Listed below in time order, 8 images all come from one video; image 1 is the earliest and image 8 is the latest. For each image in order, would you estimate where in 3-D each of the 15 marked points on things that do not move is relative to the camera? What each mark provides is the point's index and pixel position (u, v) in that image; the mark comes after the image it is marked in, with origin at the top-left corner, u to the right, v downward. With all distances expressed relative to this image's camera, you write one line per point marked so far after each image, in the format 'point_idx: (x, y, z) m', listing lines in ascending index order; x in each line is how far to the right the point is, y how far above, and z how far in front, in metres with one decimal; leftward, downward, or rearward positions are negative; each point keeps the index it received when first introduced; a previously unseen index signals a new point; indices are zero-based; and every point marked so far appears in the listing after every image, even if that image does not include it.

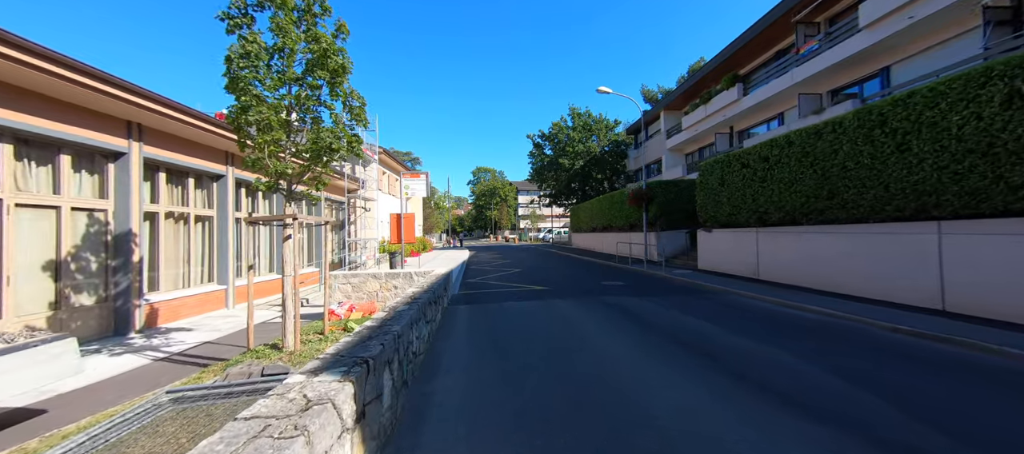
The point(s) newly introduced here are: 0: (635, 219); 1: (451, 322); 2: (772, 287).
0: (+6.0, +0.4, +18.1) m
1: (-1.2, -1.9, +7.8) m
2: (+6.6, -1.5, +9.7) m
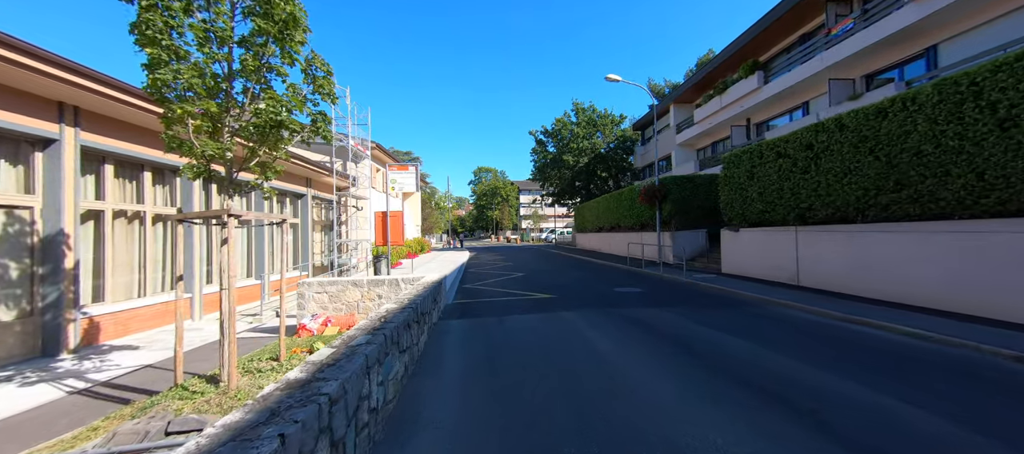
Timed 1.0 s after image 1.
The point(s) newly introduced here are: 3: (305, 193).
0: (+6.1, +0.4, +16.8) m
1: (-1.2, -1.9, +6.5) m
2: (+6.7, -1.5, +8.4) m
3: (-8.8, +1.5, +15.8) m
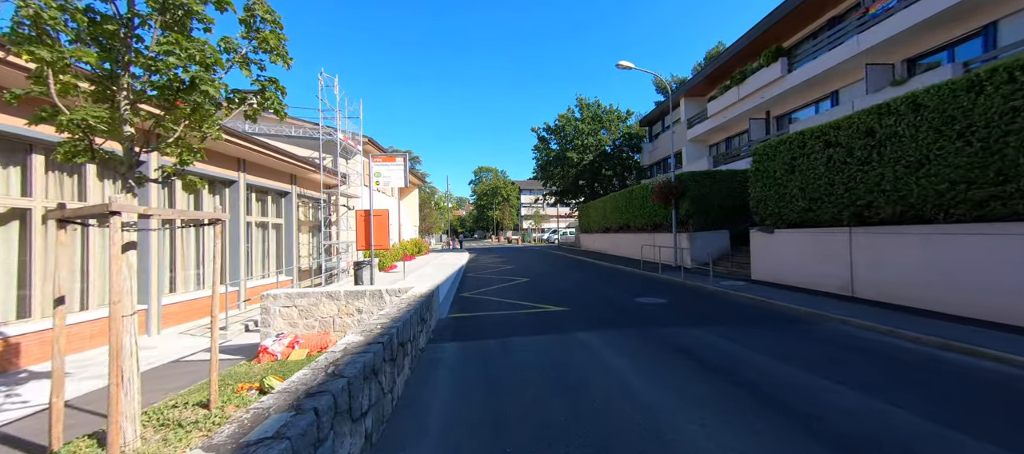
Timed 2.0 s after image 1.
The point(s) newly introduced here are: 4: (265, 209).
0: (+6.2, +0.4, +15.5) m
1: (-1.1, -1.9, +5.2) m
2: (+6.8, -1.5, +7.0) m
3: (-8.7, +1.4, +14.5) m
4: (-9.0, +0.7, +13.6) m
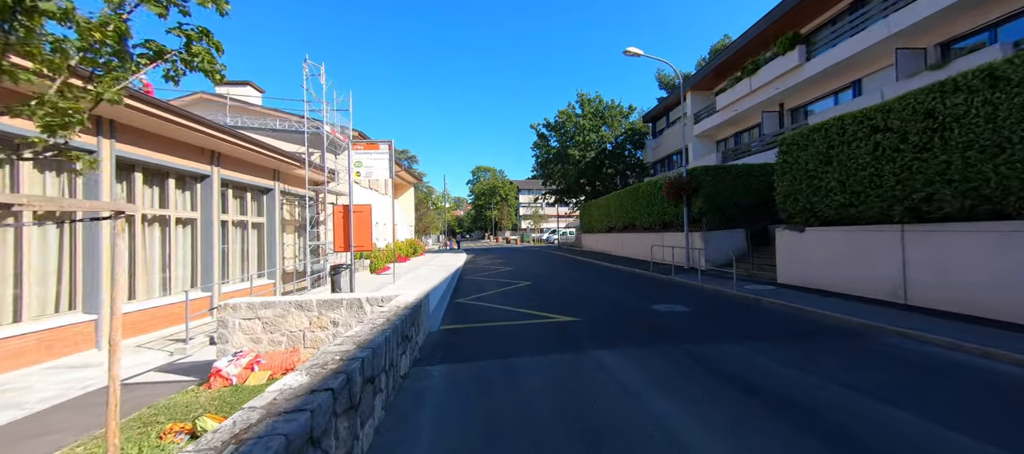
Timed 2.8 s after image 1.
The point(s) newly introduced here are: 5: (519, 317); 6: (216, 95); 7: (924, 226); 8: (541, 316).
0: (+6.2, +0.4, +14.5) m
1: (-1.0, -1.9, +4.1) m
2: (+6.8, -1.5, +6.1) m
3: (-8.7, +1.5, +13.5) m
4: (-9.0, +0.7, +12.6) m
5: (+0.2, -1.8, +7.3) m
6: (-12.7, +5.6, +16.1) m
7: (+6.9, 0.0, +6.3) m
8: (+0.6, -1.7, +7.3) m
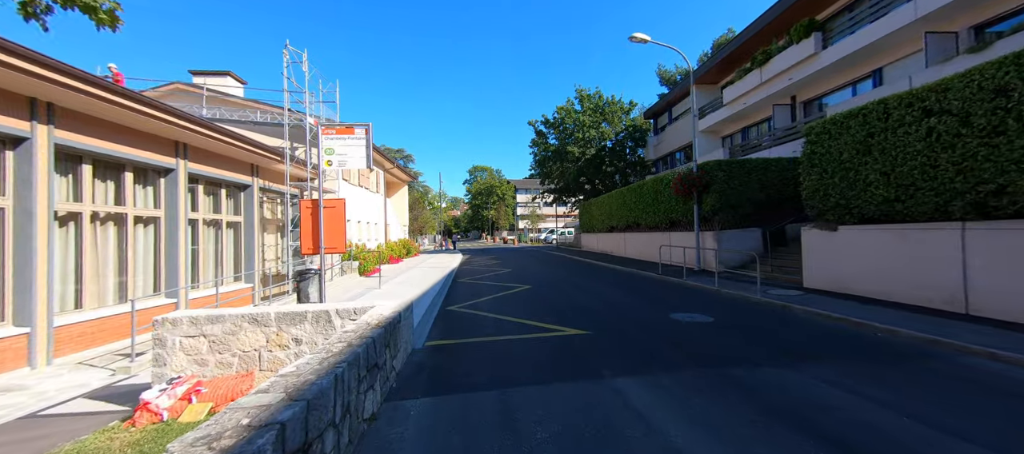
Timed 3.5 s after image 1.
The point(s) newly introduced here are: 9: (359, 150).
0: (+6.1, +0.4, +13.6) m
1: (-1.1, -1.8, +3.2) m
2: (+6.8, -1.4, +5.2) m
3: (-8.8, +1.5, +12.5) m
4: (-9.1, +0.7, +11.5) m
5: (+0.1, -1.7, +6.3) m
6: (-12.8, +5.7, +15.0) m
7: (+6.9, 0.0, +5.4) m
8: (+0.5, -1.7, +6.4) m
9: (-2.4, +1.2, +5.8) m
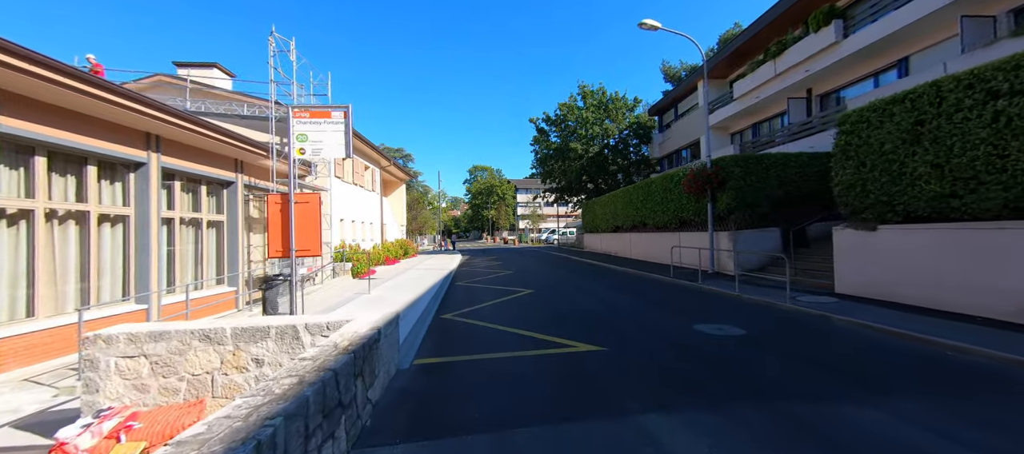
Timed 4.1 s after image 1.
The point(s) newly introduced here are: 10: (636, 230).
0: (+6.1, +0.5, +12.8) m
1: (-1.0, -1.8, +2.4) m
2: (+6.8, -1.4, +4.4) m
3: (-8.8, +1.5, +11.7) m
4: (-9.0, +0.7, +10.8) m
5: (+0.2, -1.7, +5.5) m
6: (-12.8, +5.7, +14.2) m
7: (+6.9, 0.0, +4.6) m
8: (+0.6, -1.7, +5.6) m
9: (-2.3, +1.2, +5.0) m
10: (+6.0, -0.1, +18.1) m
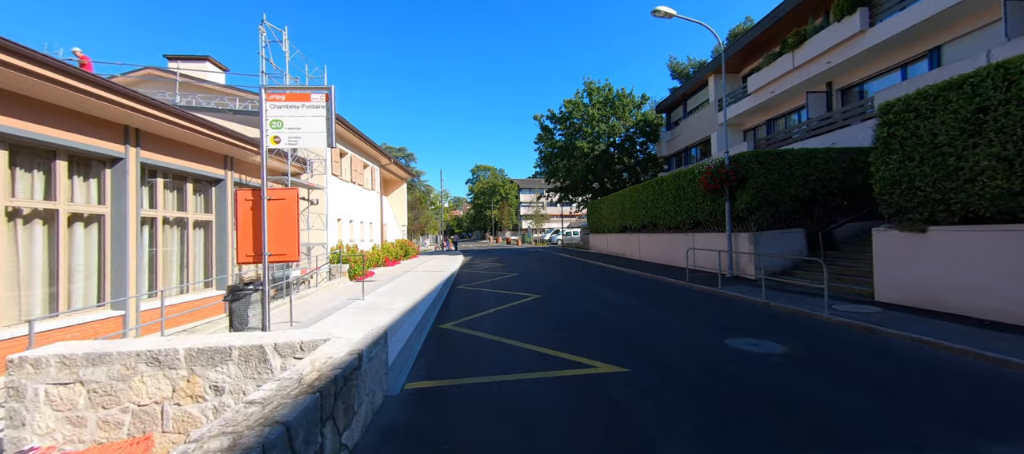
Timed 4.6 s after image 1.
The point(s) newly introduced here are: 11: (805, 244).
0: (+6.3, +0.4, +12.1) m
1: (-0.9, -1.8, +1.7) m
2: (+6.9, -1.4, +3.6) m
3: (-8.6, +1.5, +11.1) m
4: (-8.9, +0.7, +10.1) m
5: (+0.3, -1.7, +4.8) m
6: (-12.6, +5.7, +13.6) m
7: (+7.0, 0.0, +3.9) m
8: (+0.7, -1.7, +4.9) m
9: (-2.2, +1.2, +4.3) m
10: (+6.2, -0.1, +17.3) m
11: (+7.9, -0.4, +10.2) m
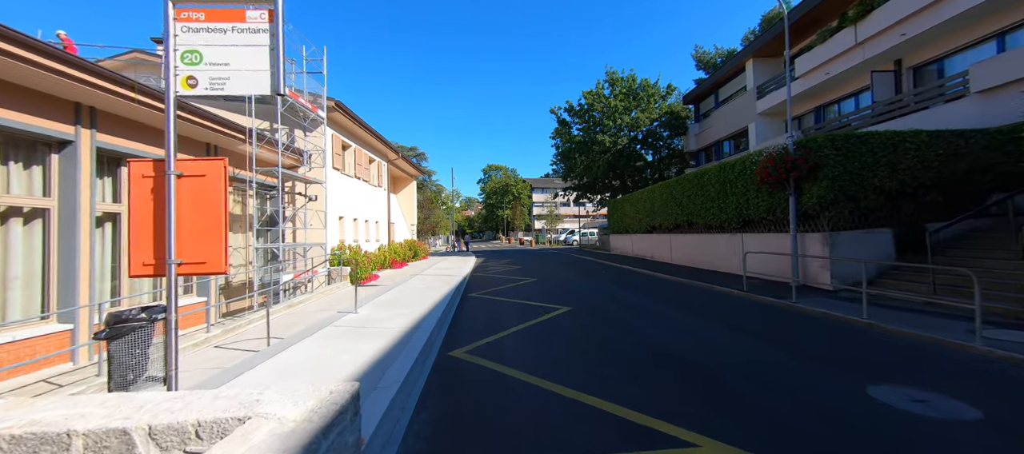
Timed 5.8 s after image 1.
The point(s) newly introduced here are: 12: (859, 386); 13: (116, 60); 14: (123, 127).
0: (+6.8, +0.4, +10.3) m
1: (-0.7, -1.8, +0.2) m
2: (+7.2, -1.4, +1.8) m
3: (-8.1, +1.5, +9.7) m
4: (-8.4, +0.8, +8.8) m
5: (+0.6, -1.7, +3.2) m
6: (-12.0, +5.7, +12.4) m
7: (+7.4, +0.1, +2.1) m
8: (+1.0, -1.7, +3.3) m
9: (-1.9, +1.2, +2.8) m
10: (+6.9, -0.1, +15.6) m
11: (+8.4, -0.4, +8.4) m
12: (+3.6, -1.6, +4.1) m
13: (-13.6, +5.7, +12.8) m
14: (-8.1, +2.1, +7.8) m
